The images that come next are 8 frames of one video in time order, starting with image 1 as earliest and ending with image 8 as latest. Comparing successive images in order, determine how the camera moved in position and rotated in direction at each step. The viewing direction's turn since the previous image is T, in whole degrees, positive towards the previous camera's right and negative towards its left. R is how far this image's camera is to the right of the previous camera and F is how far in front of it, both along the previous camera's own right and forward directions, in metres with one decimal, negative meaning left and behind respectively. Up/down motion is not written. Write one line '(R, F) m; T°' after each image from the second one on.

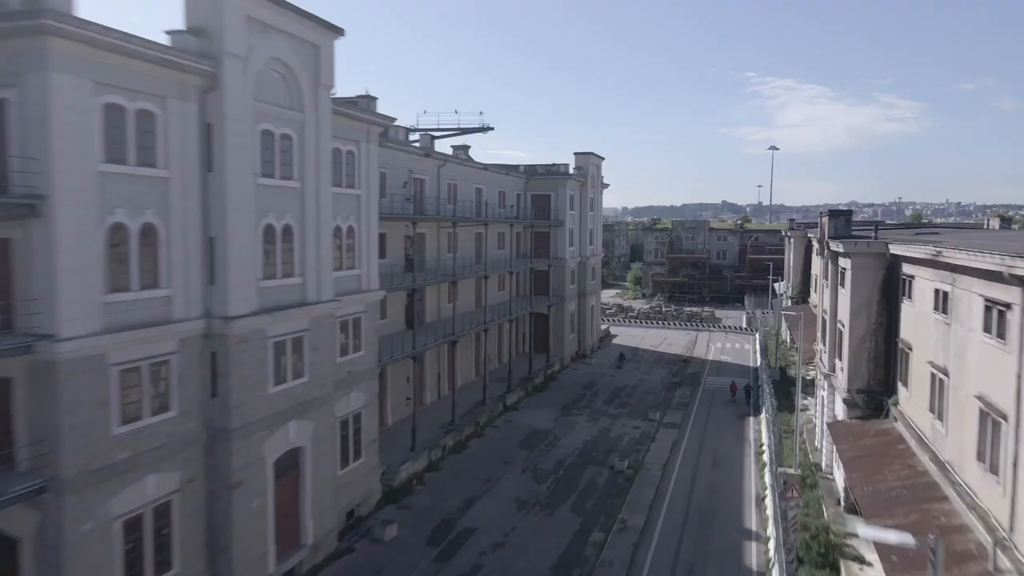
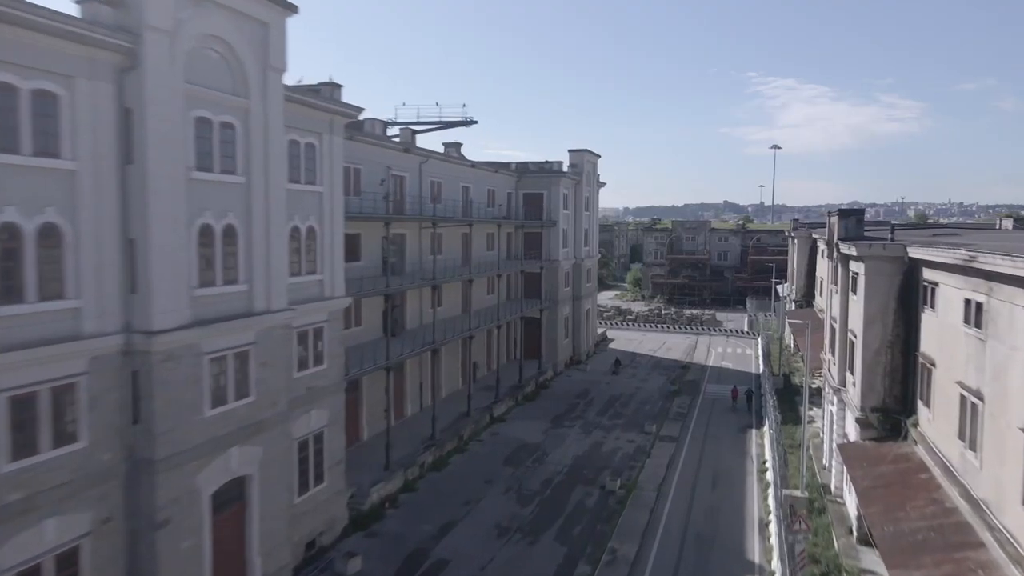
(+0.7, +2.2) m; 0°
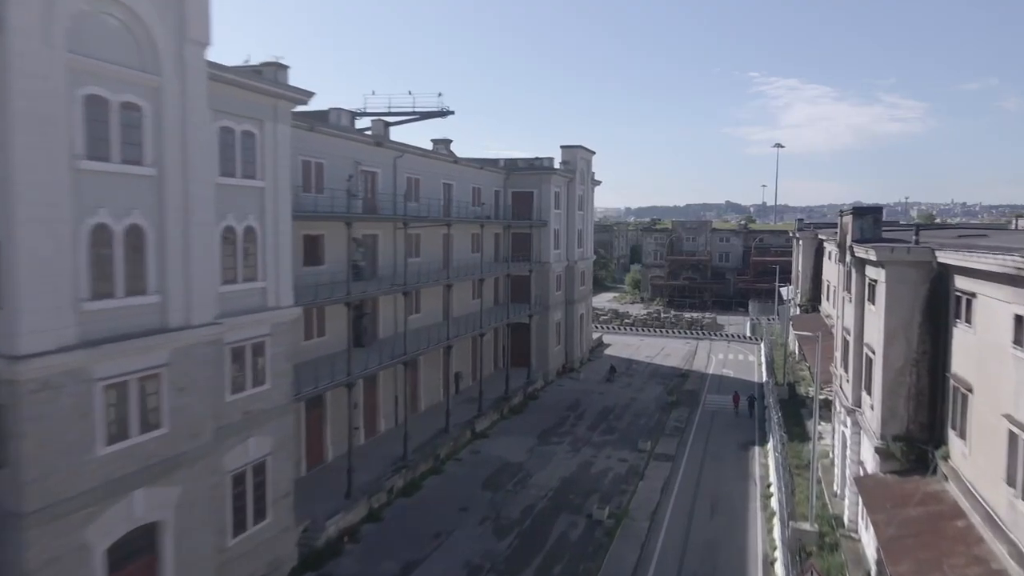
(+0.9, +2.6) m; 0°
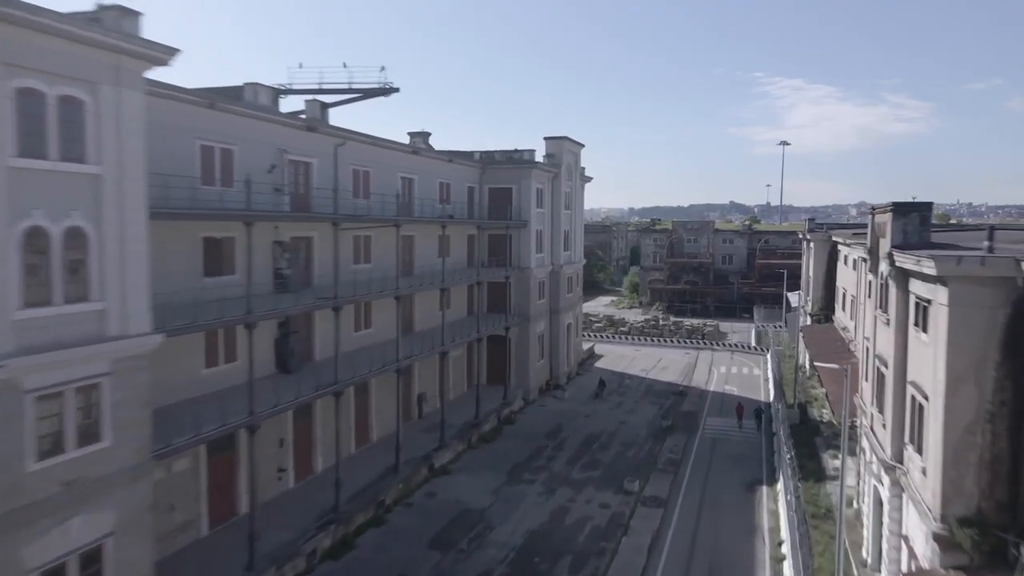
(+1.6, +4.8) m; 0°
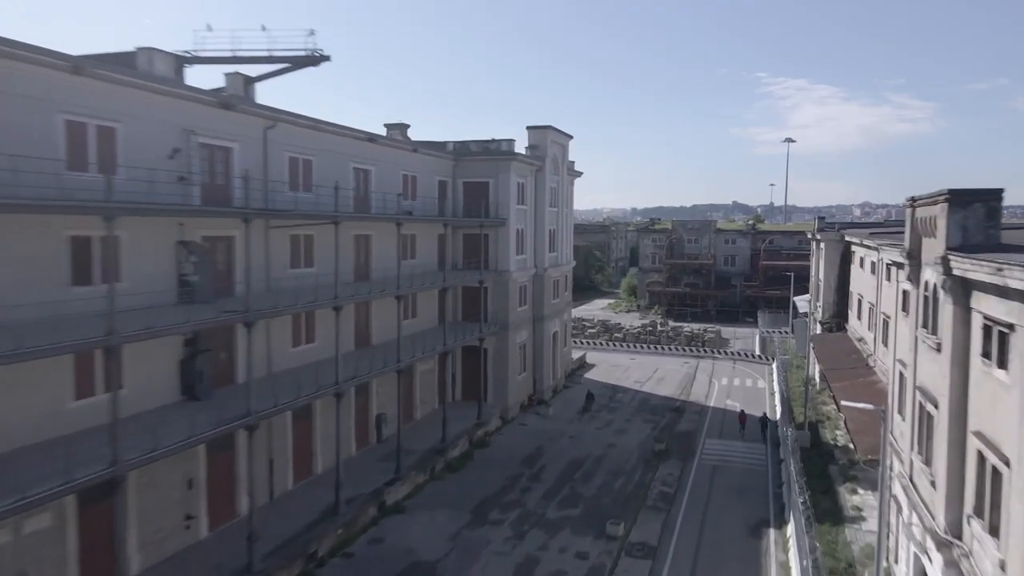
(+1.3, +4.0) m; 0°
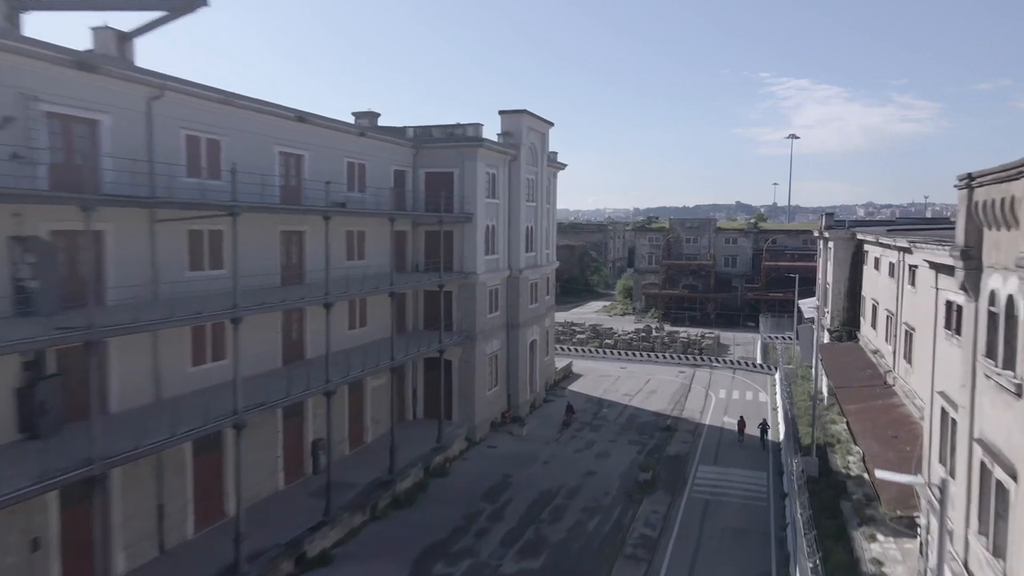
(+1.6, +4.2) m; 0°
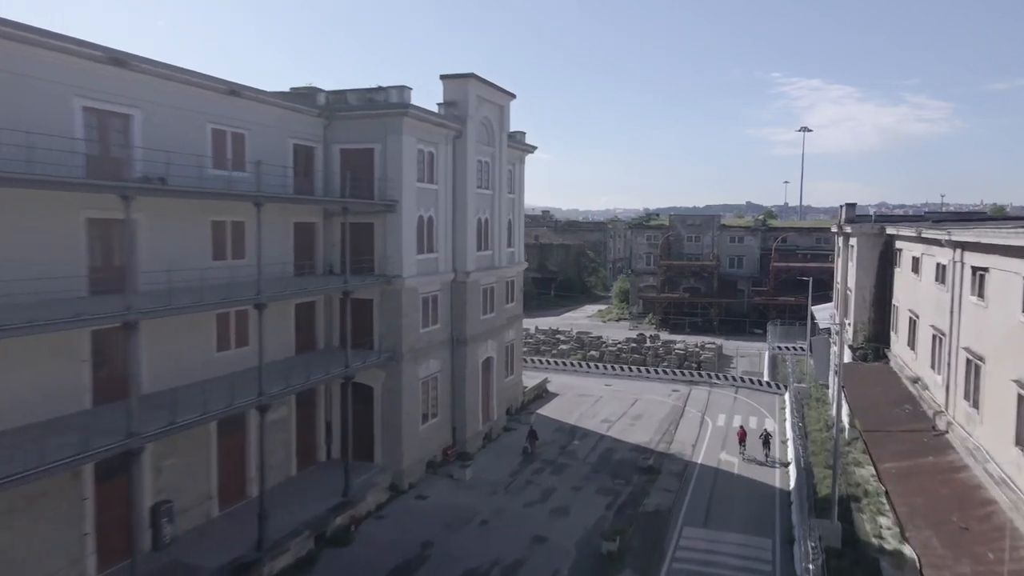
(+2.7, +6.7) m; -1°
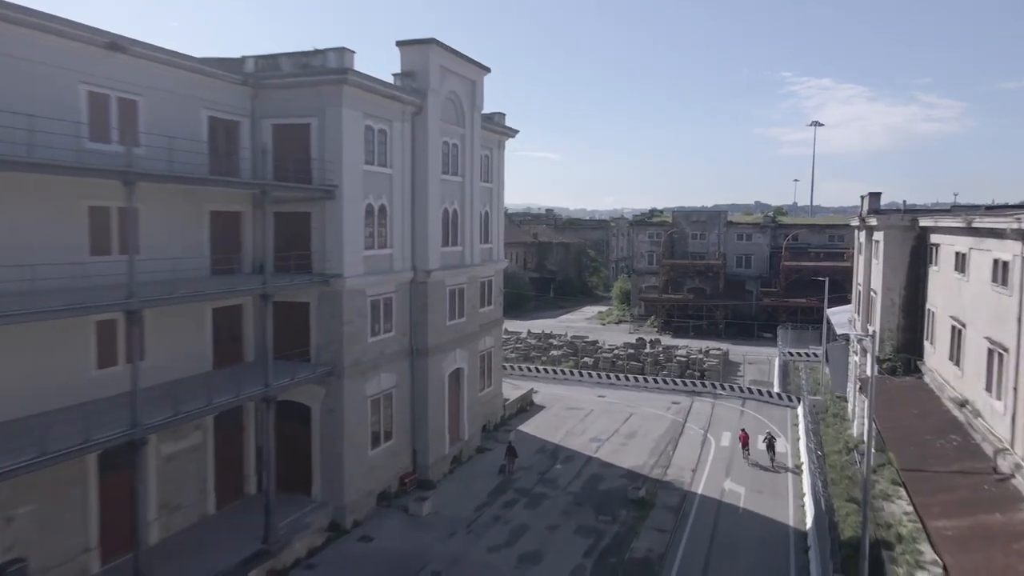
(+1.4, +4.0) m; -1°
